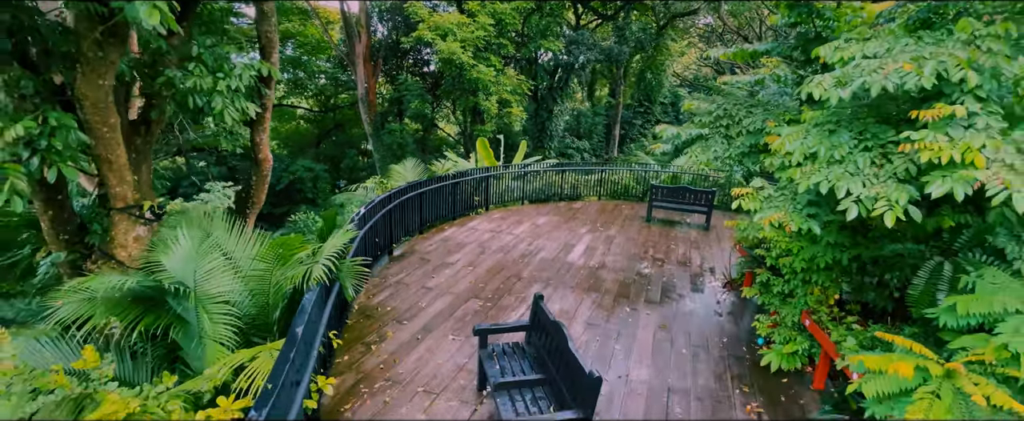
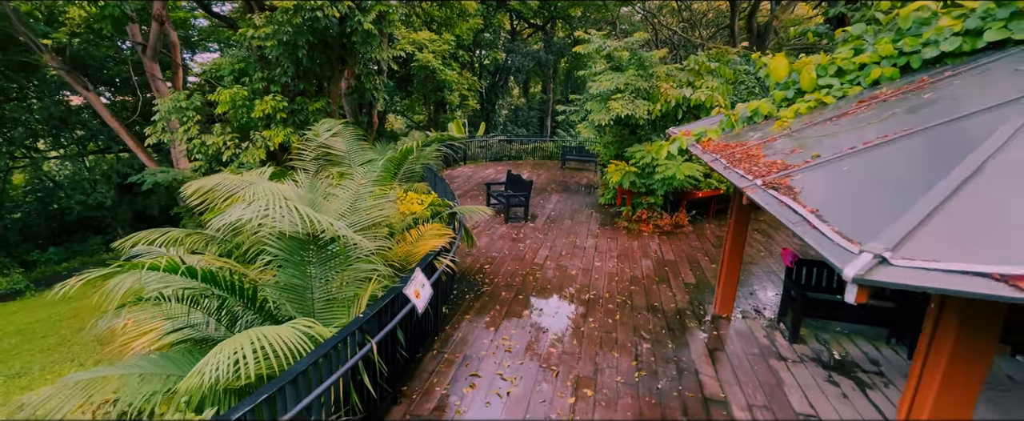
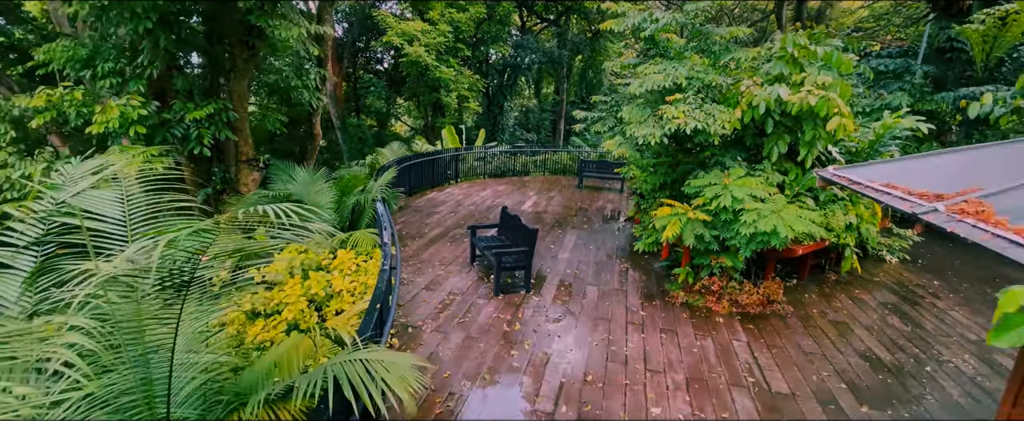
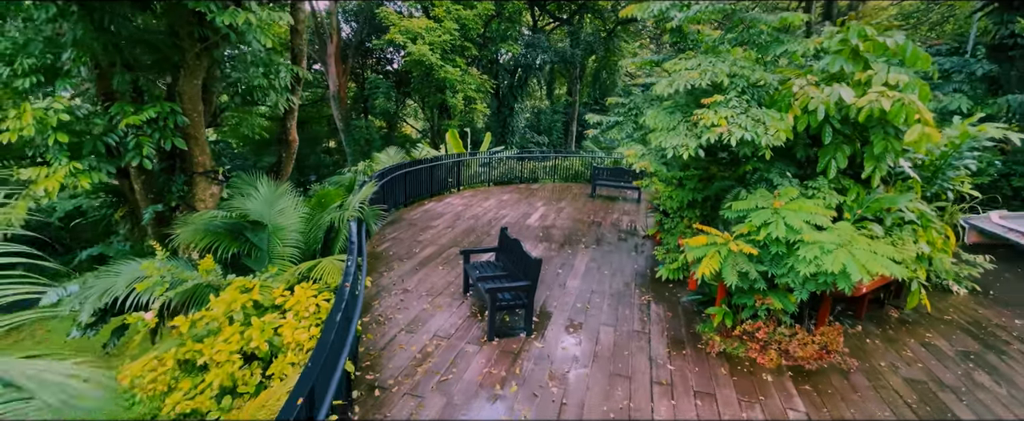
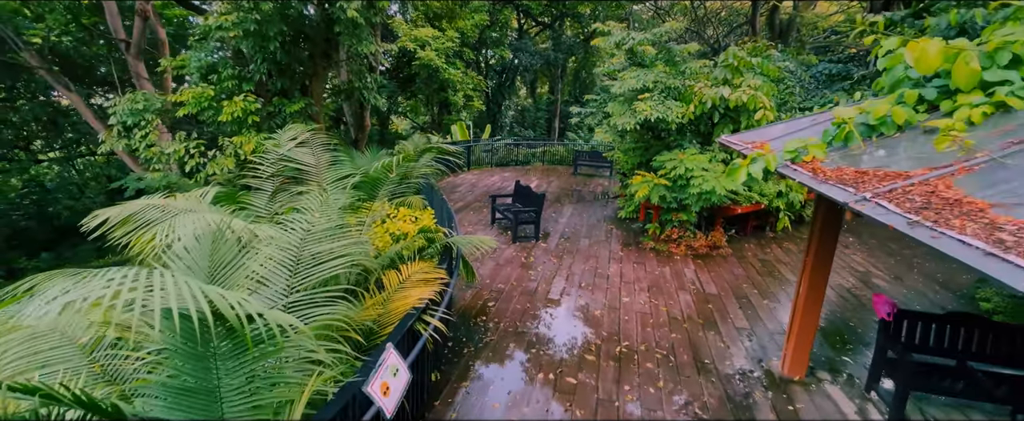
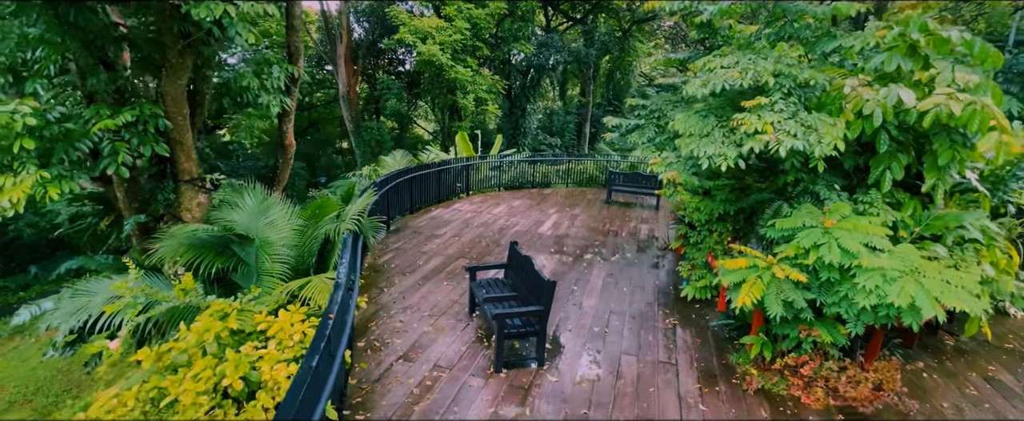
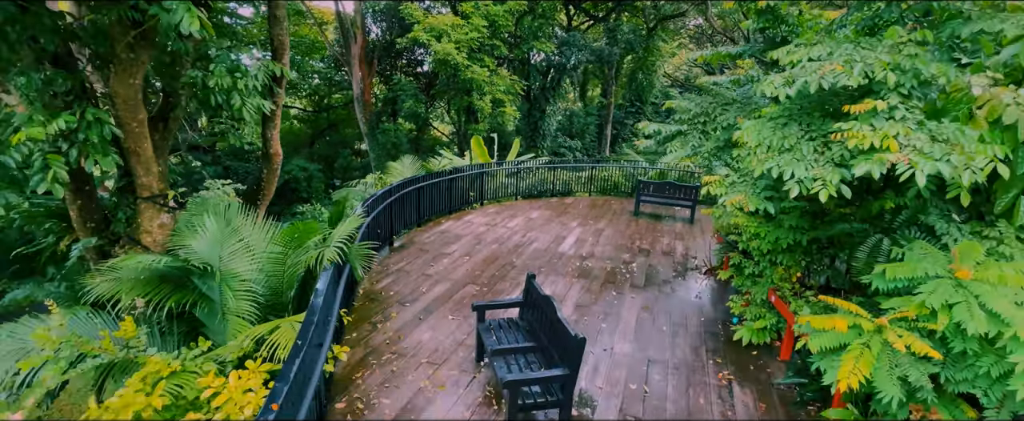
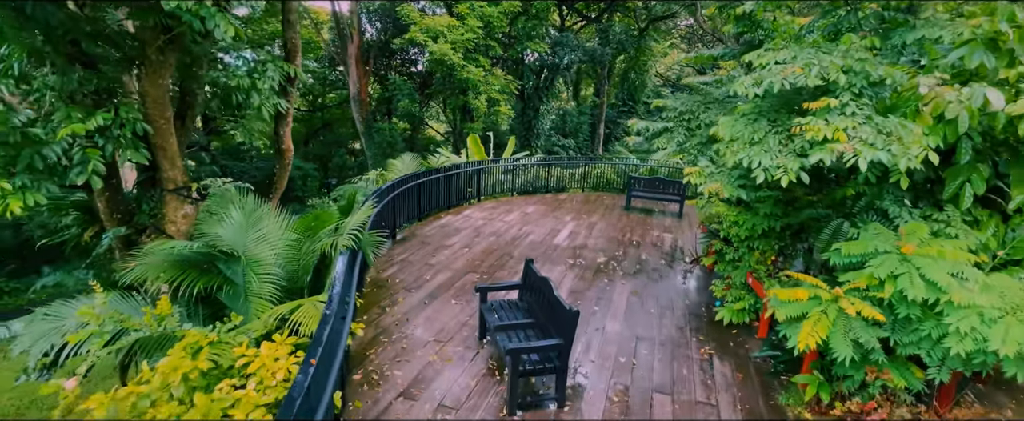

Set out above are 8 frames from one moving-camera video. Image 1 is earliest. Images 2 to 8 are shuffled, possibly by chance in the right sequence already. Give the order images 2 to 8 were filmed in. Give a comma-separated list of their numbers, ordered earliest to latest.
7, 8, 6, 4, 3, 5, 2
